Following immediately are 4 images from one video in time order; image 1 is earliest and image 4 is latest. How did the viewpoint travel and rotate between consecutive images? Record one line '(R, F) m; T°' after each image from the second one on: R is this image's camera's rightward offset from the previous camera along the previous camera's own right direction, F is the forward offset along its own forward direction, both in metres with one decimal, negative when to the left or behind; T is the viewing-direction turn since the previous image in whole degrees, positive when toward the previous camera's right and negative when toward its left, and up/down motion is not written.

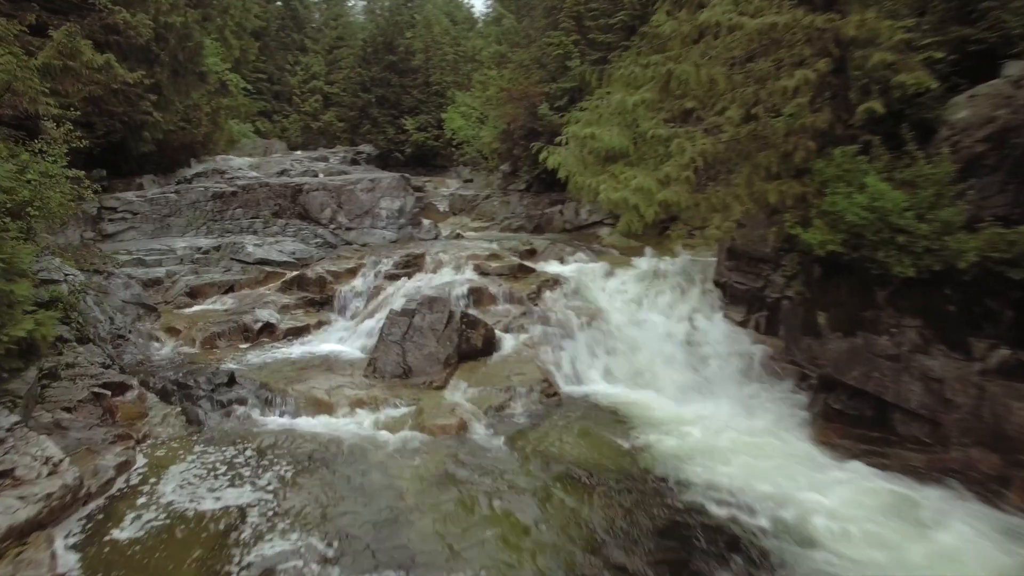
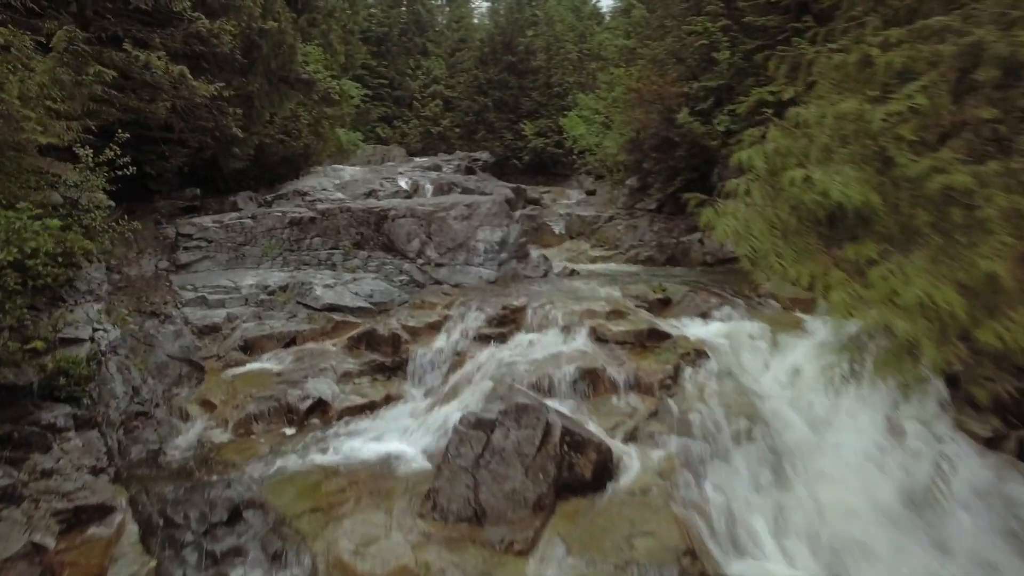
(0.0, +2.3) m; -10°
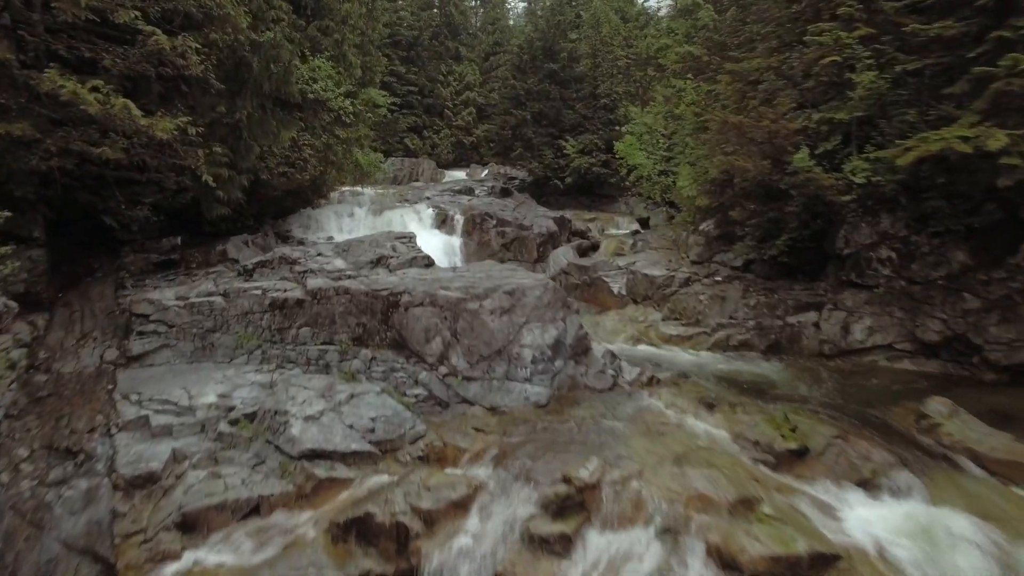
(-0.3, +2.7) m; -3°
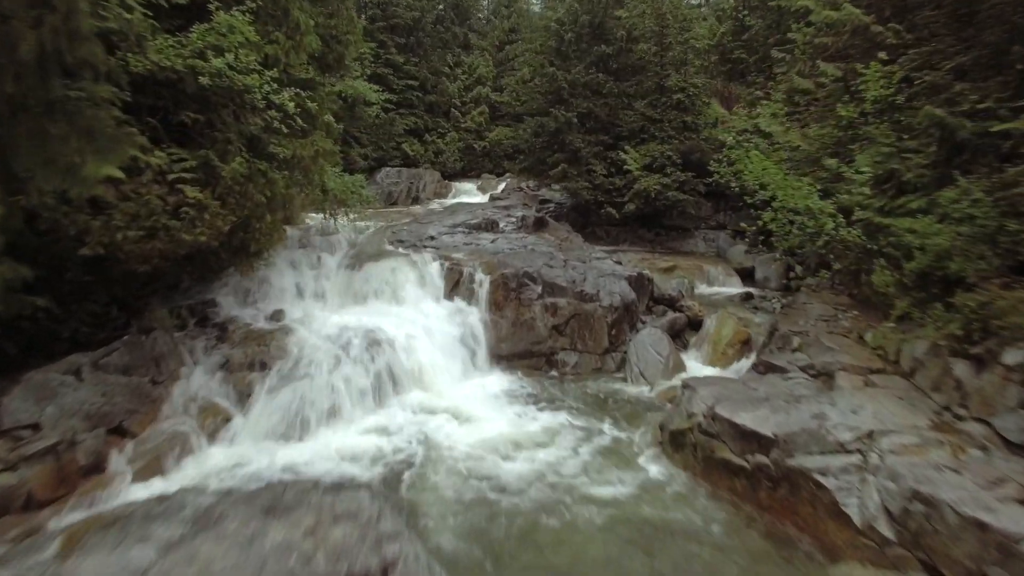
(-0.9, +6.4) m; 0°
